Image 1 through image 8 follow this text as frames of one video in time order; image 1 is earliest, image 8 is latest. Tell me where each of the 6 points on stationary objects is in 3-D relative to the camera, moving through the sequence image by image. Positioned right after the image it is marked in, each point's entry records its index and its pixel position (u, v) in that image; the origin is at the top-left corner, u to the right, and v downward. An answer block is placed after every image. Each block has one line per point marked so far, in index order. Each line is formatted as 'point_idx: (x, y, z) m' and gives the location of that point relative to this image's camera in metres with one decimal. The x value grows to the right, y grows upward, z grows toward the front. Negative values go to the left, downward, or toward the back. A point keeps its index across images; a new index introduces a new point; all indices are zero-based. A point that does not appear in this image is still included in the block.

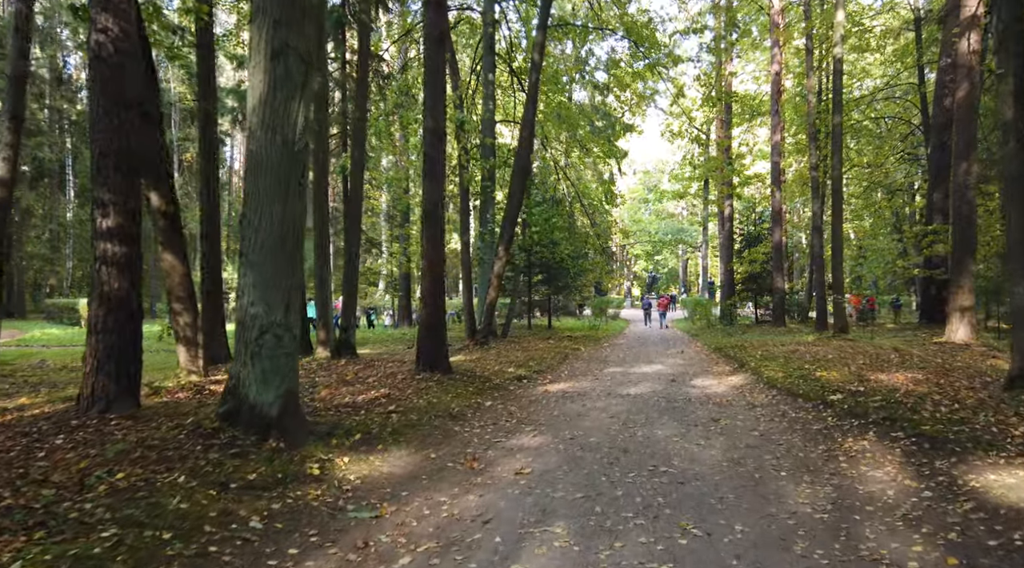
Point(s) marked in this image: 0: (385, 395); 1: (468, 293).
0: (-1.5, -1.3, +8.1) m
1: (-1.1, -0.2, +18.0) m
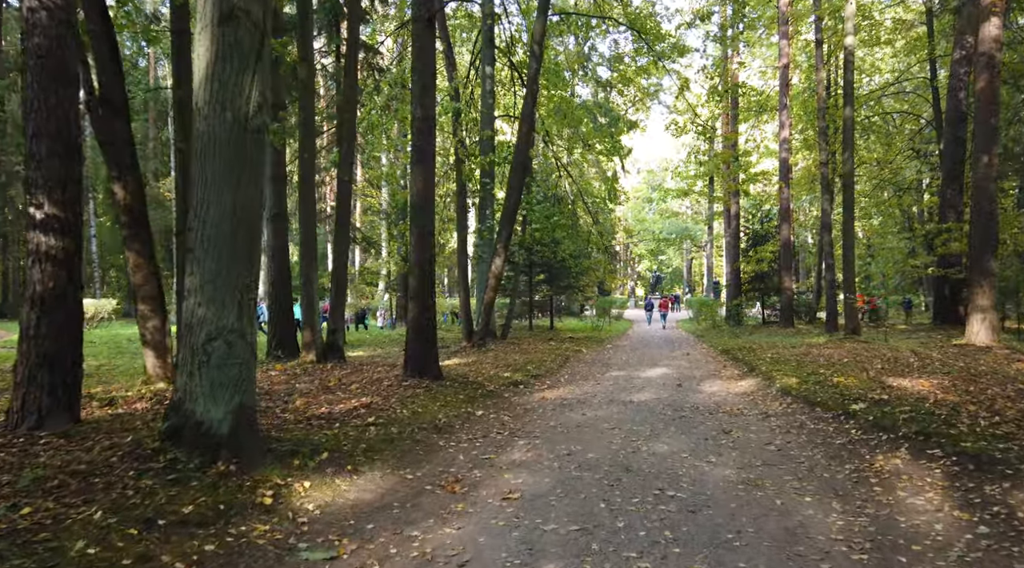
0: (-1.6, -1.3, +7.5) m
1: (-1.2, -0.2, +17.4) m
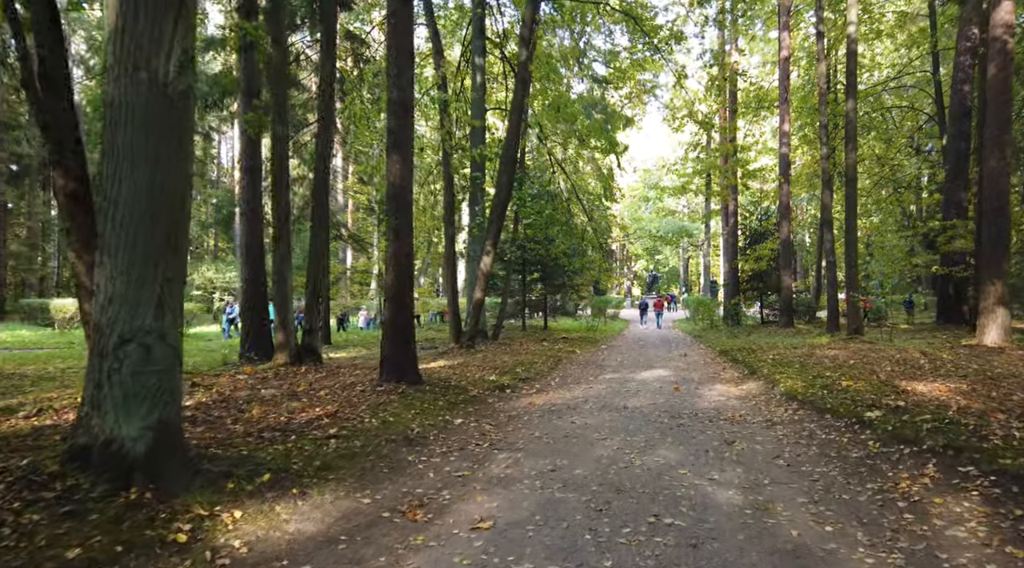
0: (-1.8, -1.2, +6.8) m
1: (-1.4, -0.2, +16.7) m
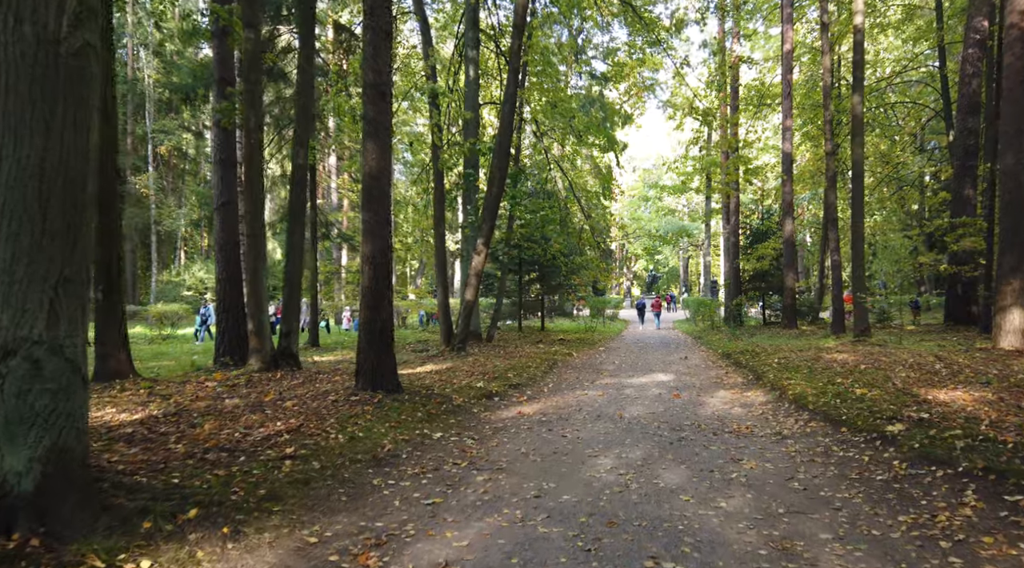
0: (-1.9, -1.2, +6.1) m
1: (-1.5, -0.2, +16.0) m
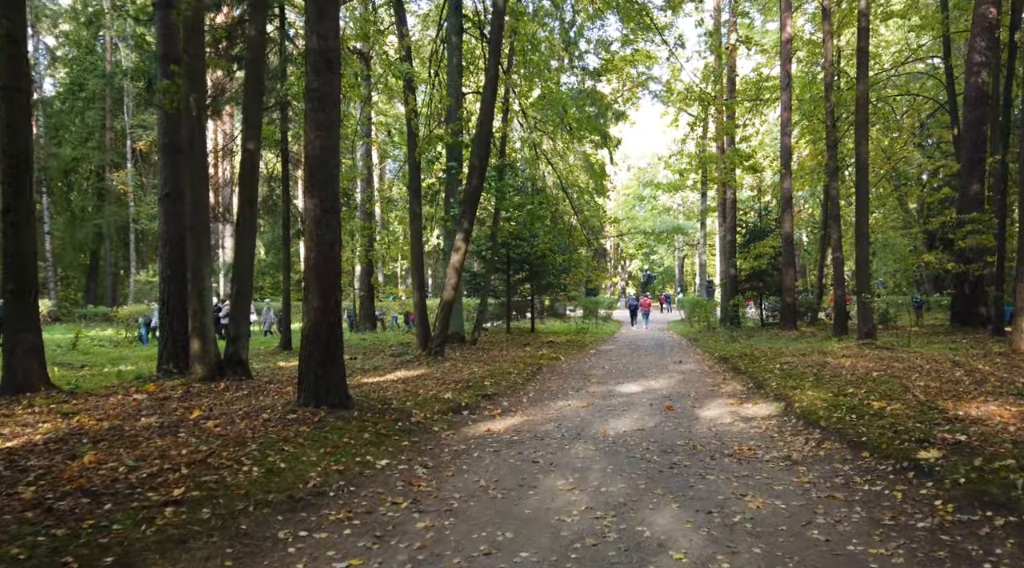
0: (-2.2, -1.2, +5.0) m
1: (-1.9, -0.2, +14.9) m
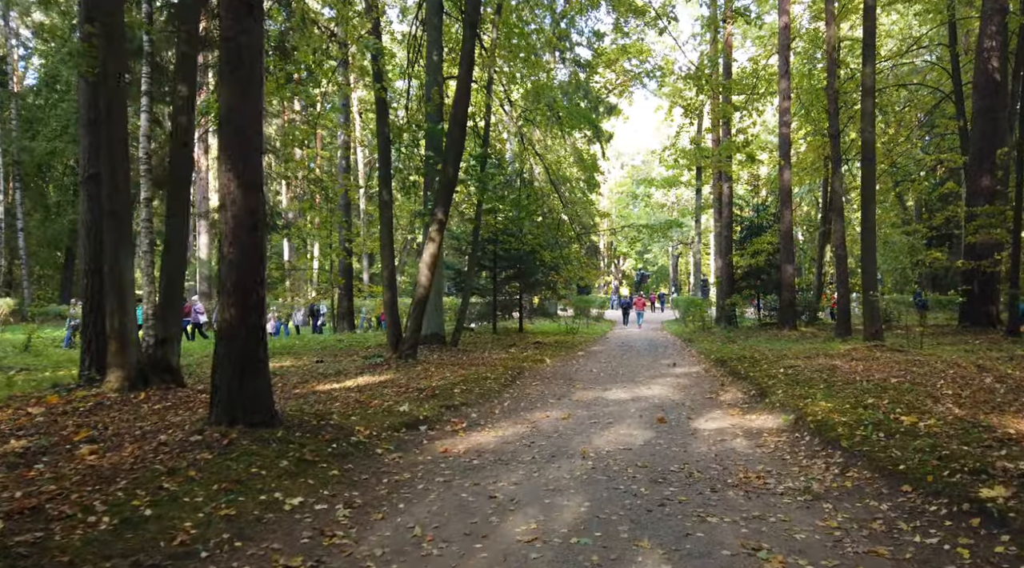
0: (-2.6, -1.2, +3.8) m
1: (-2.3, -0.1, +13.7) m
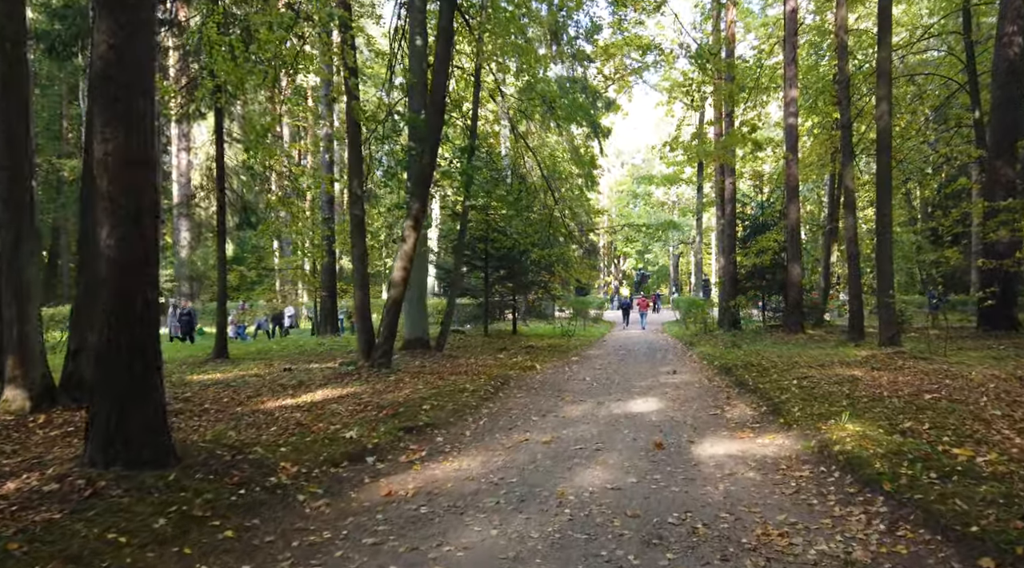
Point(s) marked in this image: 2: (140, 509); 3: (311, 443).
0: (-2.8, -1.2, +2.6) m
1: (-2.6, -0.1, +12.5) m
2: (-2.1, -1.3, +3.9) m
3: (-1.7, -1.3, +5.9) m
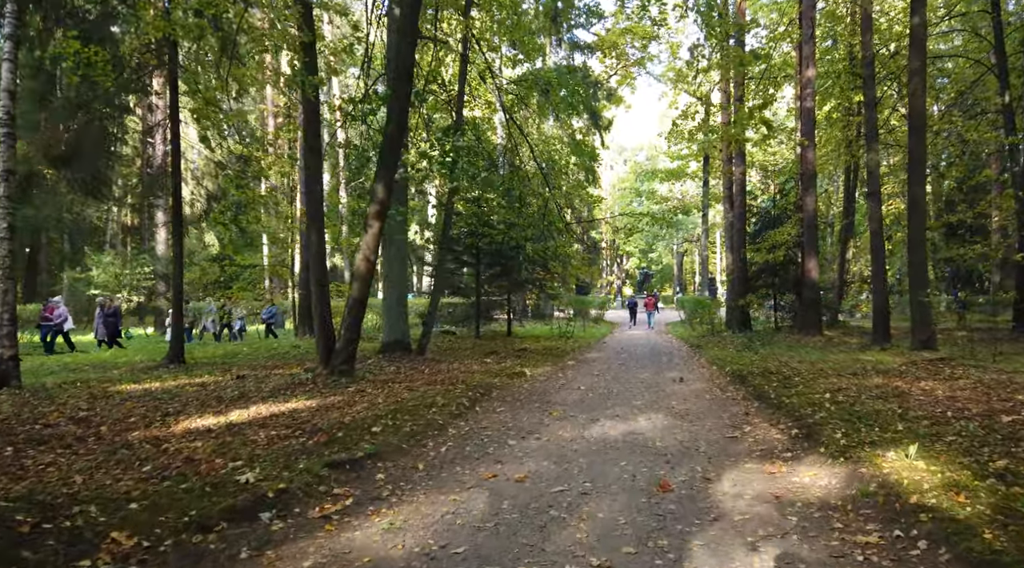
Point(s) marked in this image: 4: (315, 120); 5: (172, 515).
0: (-3.2, -1.1, +0.9) m
1: (-2.9, -0.1, +10.9) m
2: (-2.4, -1.2, +2.3) m
3: (-2.0, -1.3, +4.3) m
4: (-3.1, +2.7, +11.5) m
5: (-1.9, -1.3, +4.0) m
